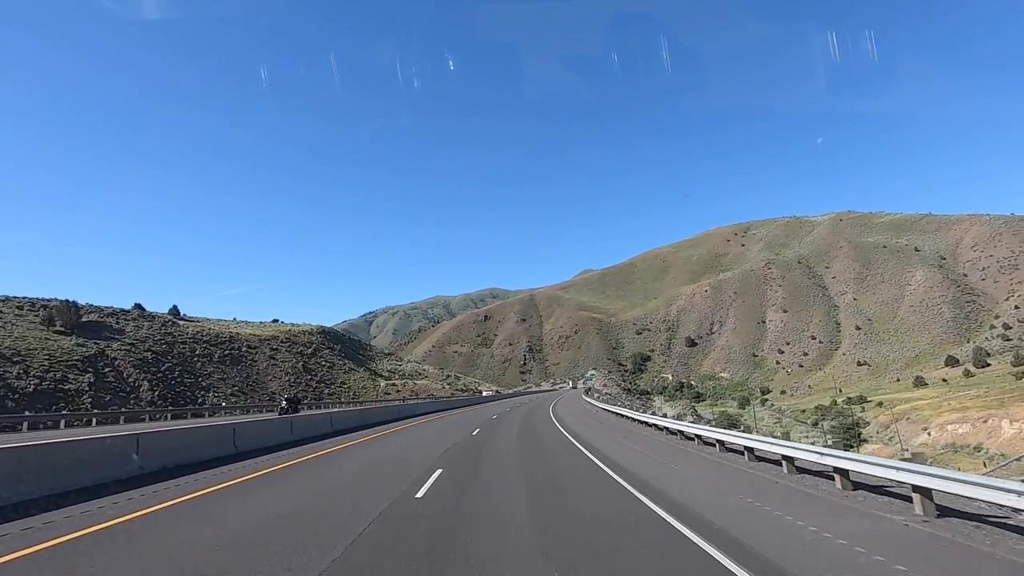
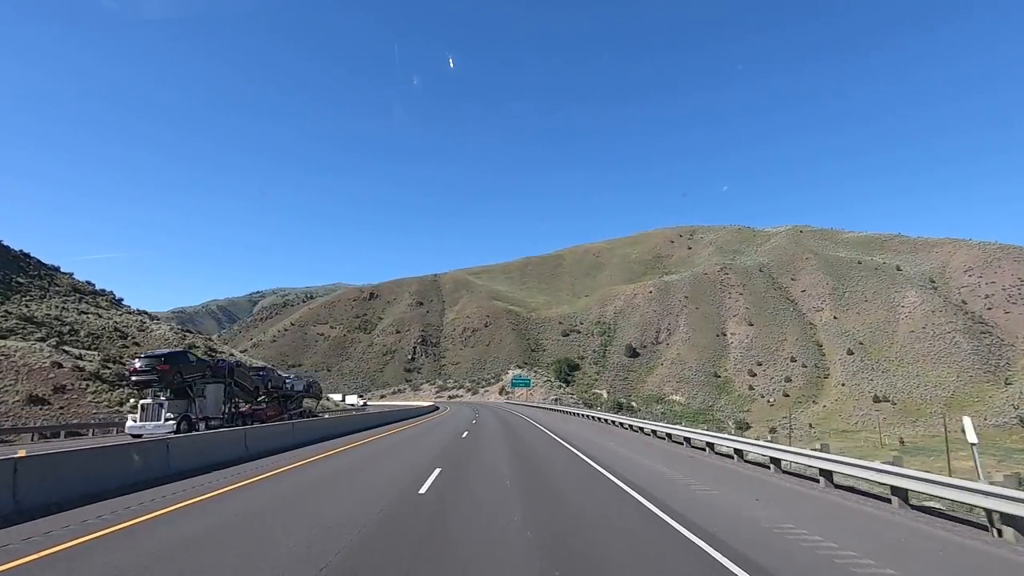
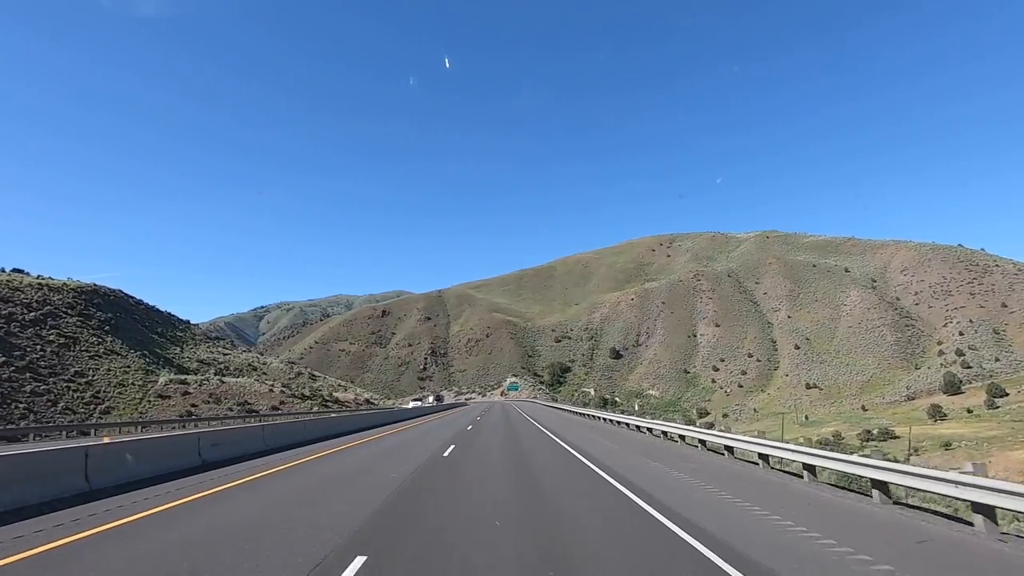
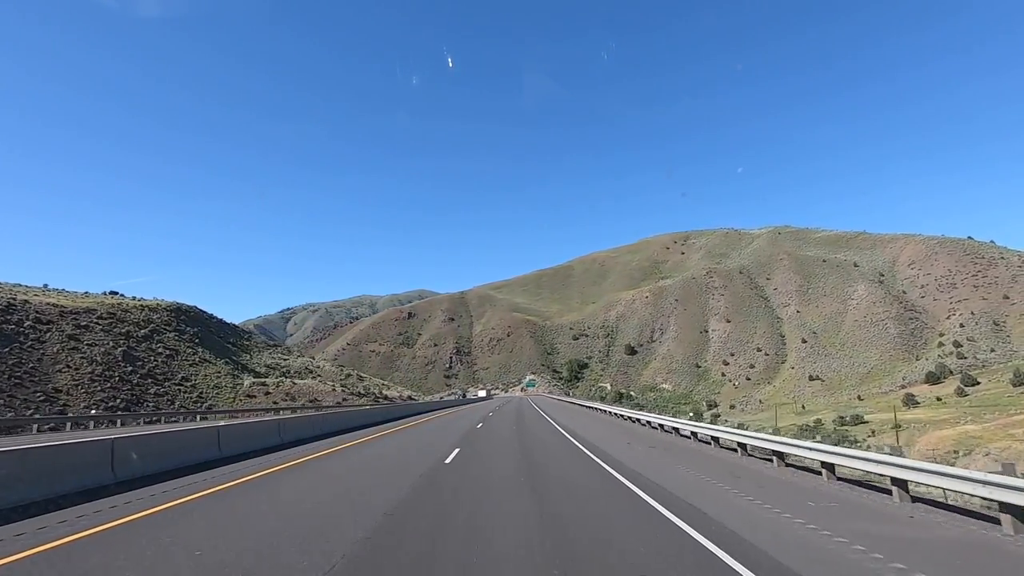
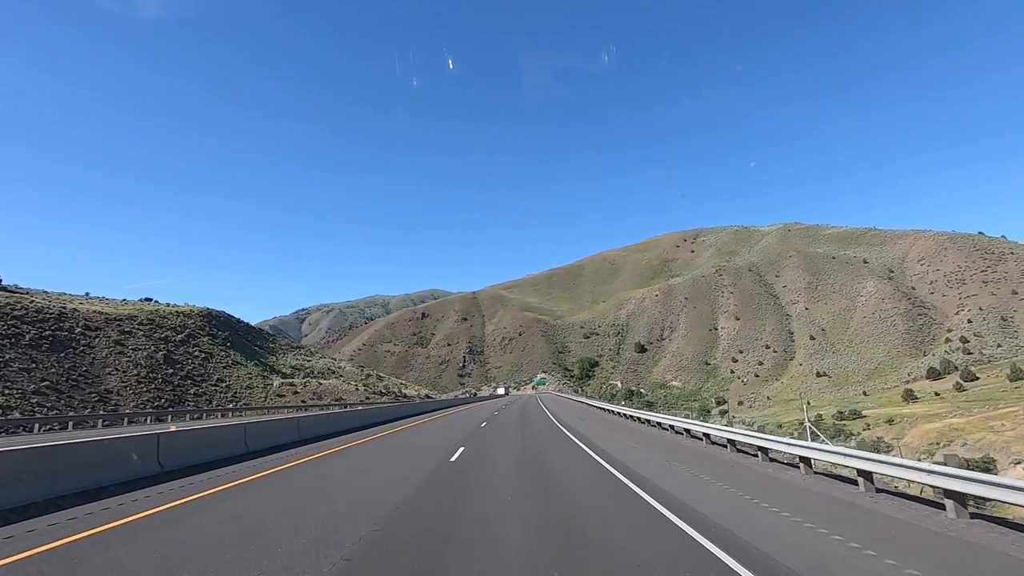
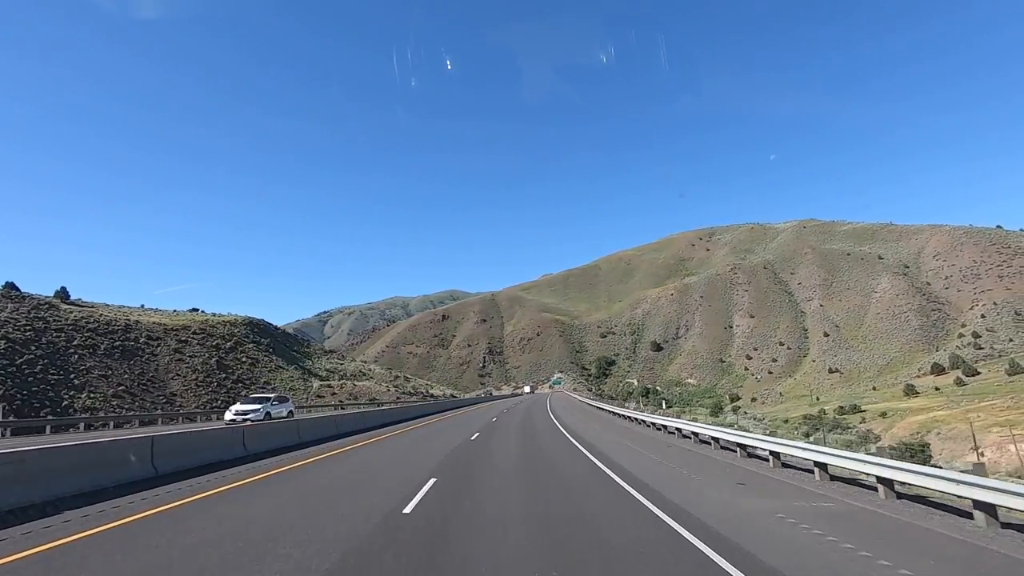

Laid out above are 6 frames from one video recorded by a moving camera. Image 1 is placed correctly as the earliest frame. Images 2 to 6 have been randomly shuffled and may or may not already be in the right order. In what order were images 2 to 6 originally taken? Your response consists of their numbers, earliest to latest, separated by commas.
6, 5, 4, 3, 2
